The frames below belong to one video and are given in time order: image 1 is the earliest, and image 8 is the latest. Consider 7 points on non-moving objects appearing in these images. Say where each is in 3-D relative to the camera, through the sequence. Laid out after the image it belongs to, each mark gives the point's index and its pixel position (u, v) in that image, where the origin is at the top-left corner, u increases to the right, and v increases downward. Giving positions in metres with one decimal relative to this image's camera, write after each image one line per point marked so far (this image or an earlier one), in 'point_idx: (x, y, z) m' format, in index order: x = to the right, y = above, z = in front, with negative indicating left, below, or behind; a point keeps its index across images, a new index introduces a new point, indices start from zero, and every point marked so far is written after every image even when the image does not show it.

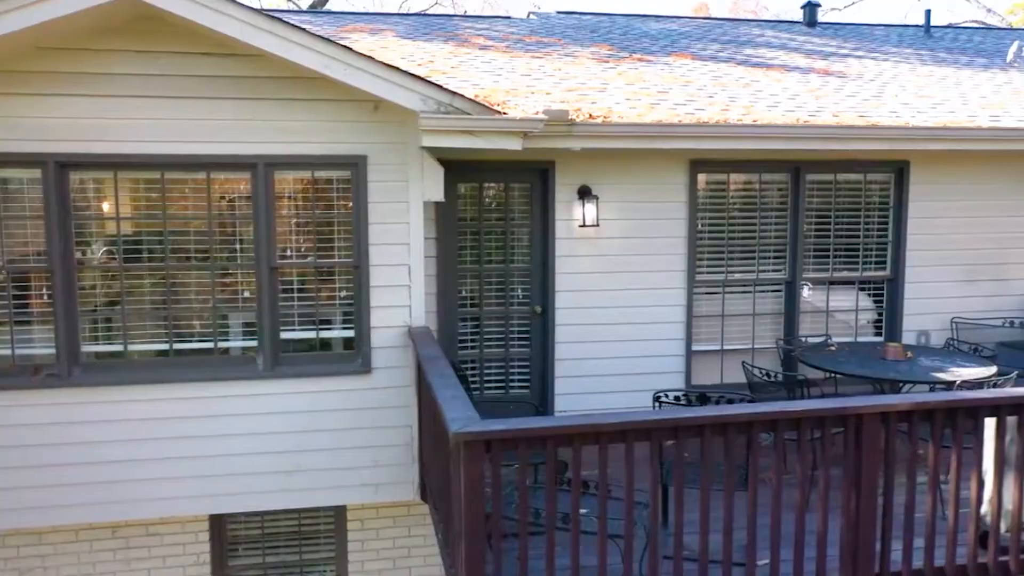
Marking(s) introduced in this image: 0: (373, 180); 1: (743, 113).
0: (-0.7, +0.6, +4.5) m
1: (+1.4, +1.1, +5.1) m
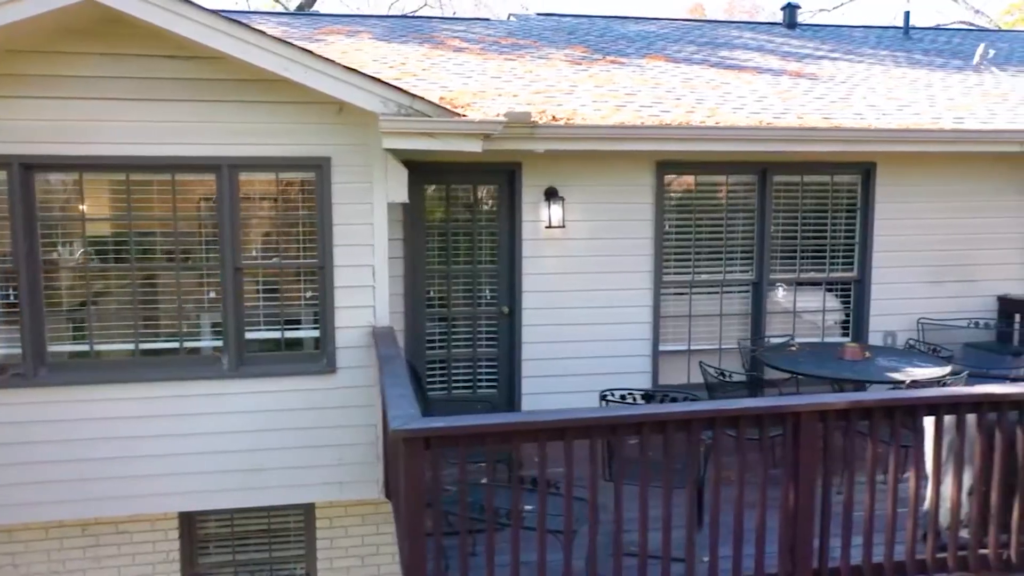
0: (-1.0, +0.6, +4.5) m
1: (+1.2, +1.1, +5.1) m
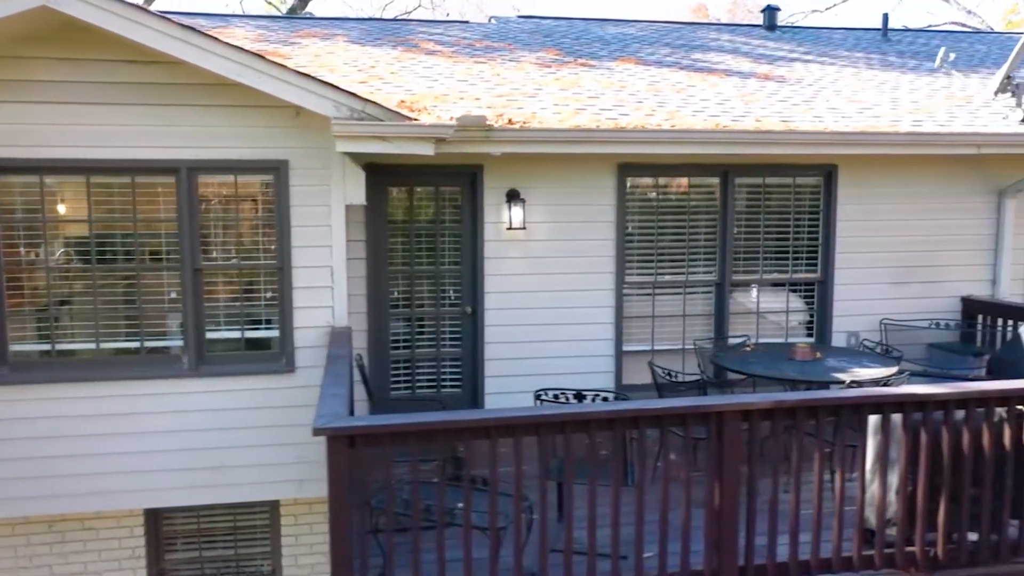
0: (-1.2, +0.6, +4.6) m
1: (+1.0, +1.1, +5.2) m
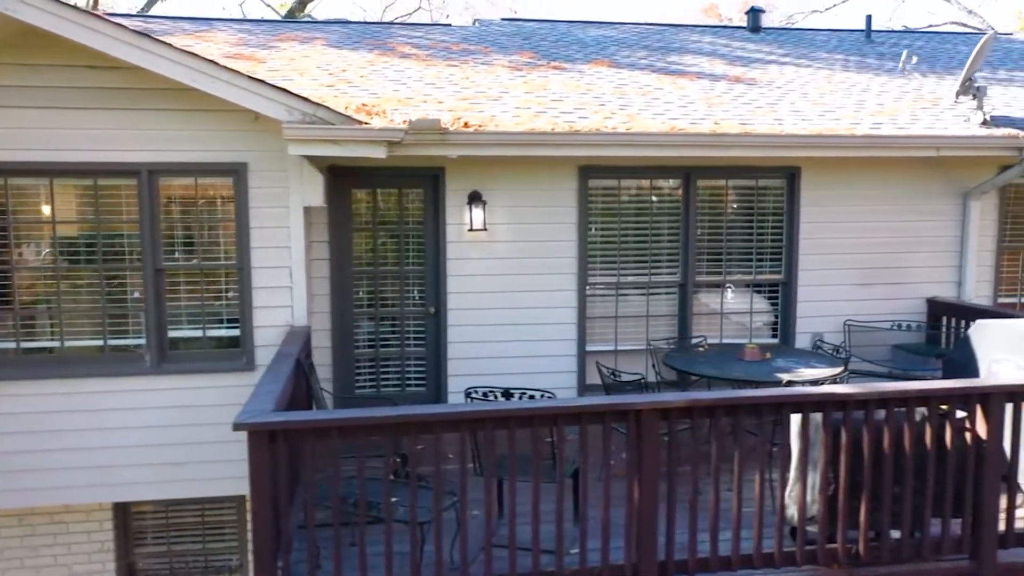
0: (-1.5, +0.6, +4.7) m
1: (+0.7, +1.1, +5.3) m
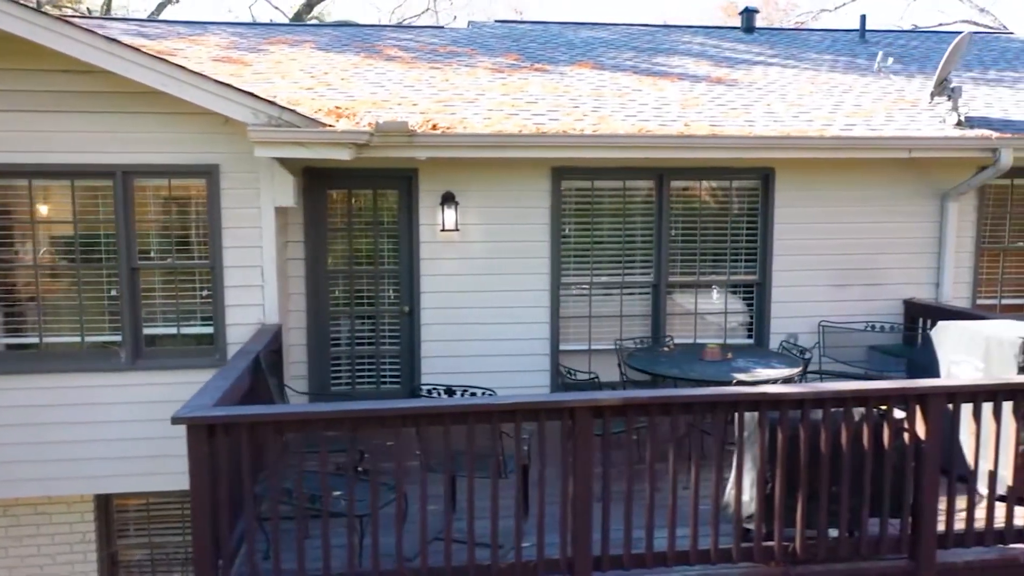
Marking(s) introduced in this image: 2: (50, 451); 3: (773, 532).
0: (-1.7, +0.6, +4.8) m
1: (+0.5, +1.1, +5.3) m
2: (-2.7, -1.0, +4.9) m
3: (+1.1, -1.0, +3.4) m
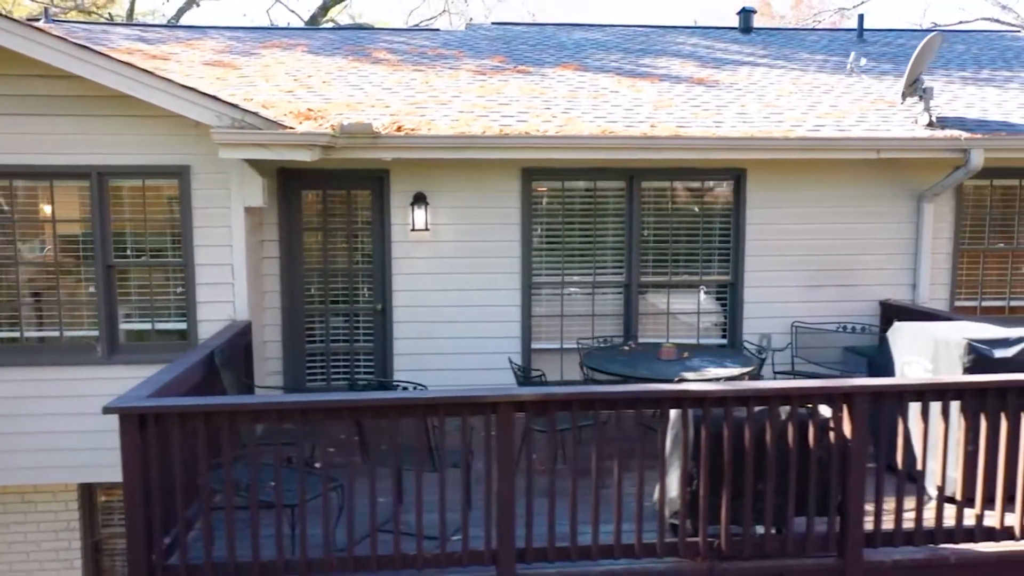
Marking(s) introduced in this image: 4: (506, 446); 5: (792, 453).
0: (-1.9, +0.6, +5.0) m
1: (+0.3, +1.1, +5.4) m
2: (-3.0, -1.0, +5.1) m
3: (+0.8, -1.0, +3.4) m
4: (0.0, -0.6, +3.3) m
5: (+1.2, -0.7, +3.4) m
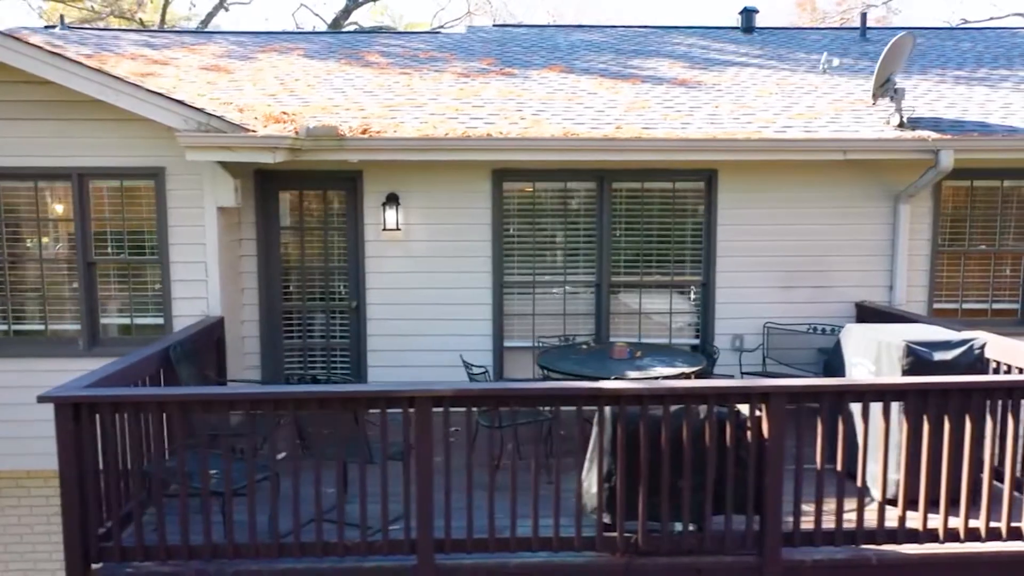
0: (-2.1, +0.6, +5.2) m
1: (+0.1, +1.1, +5.5) m
2: (-3.2, -0.9, +5.4) m
3: (+0.4, -1.0, +3.5) m
4: (-0.4, -0.6, +3.4) m
5: (+0.8, -0.7, +3.4) m
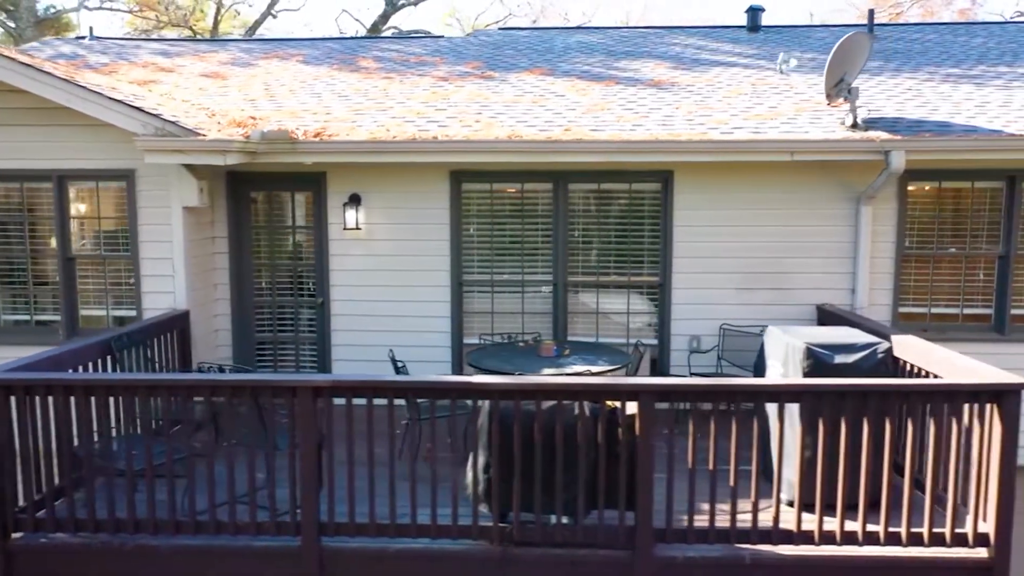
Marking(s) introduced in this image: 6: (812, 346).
0: (-2.5, +0.7, +5.5) m
1: (-0.2, +1.1, +5.6) m
2: (-3.6, -0.9, +5.8) m
3: (-0.1, -1.0, +3.6) m
4: (-0.9, -0.6, +3.6) m
5: (+0.3, -0.7, +3.5) m
6: (+1.4, -0.3, +4.0) m
